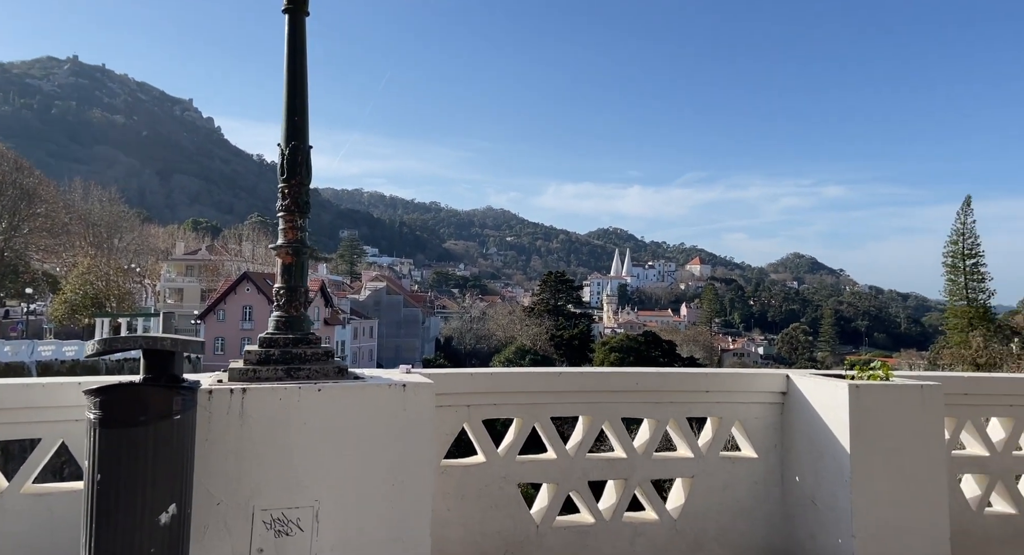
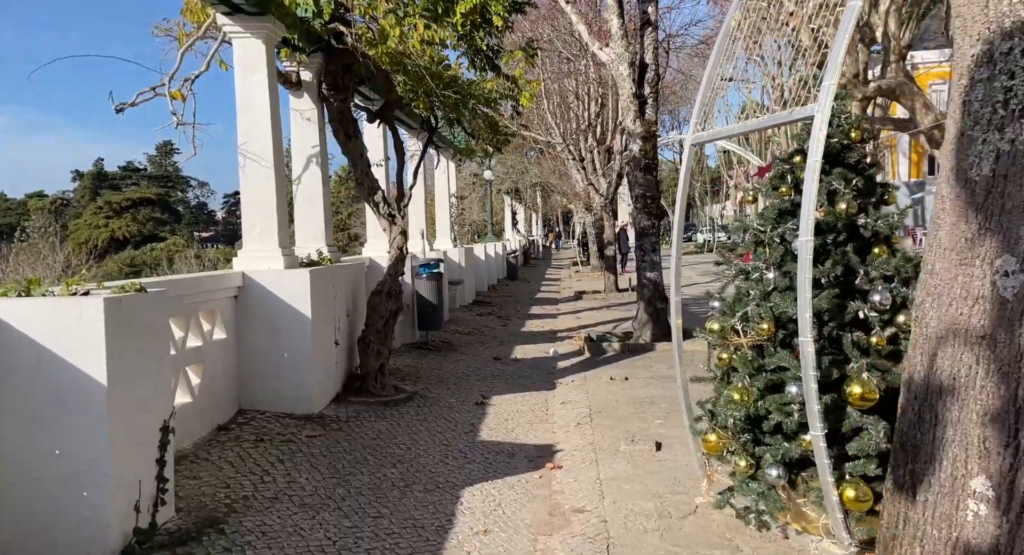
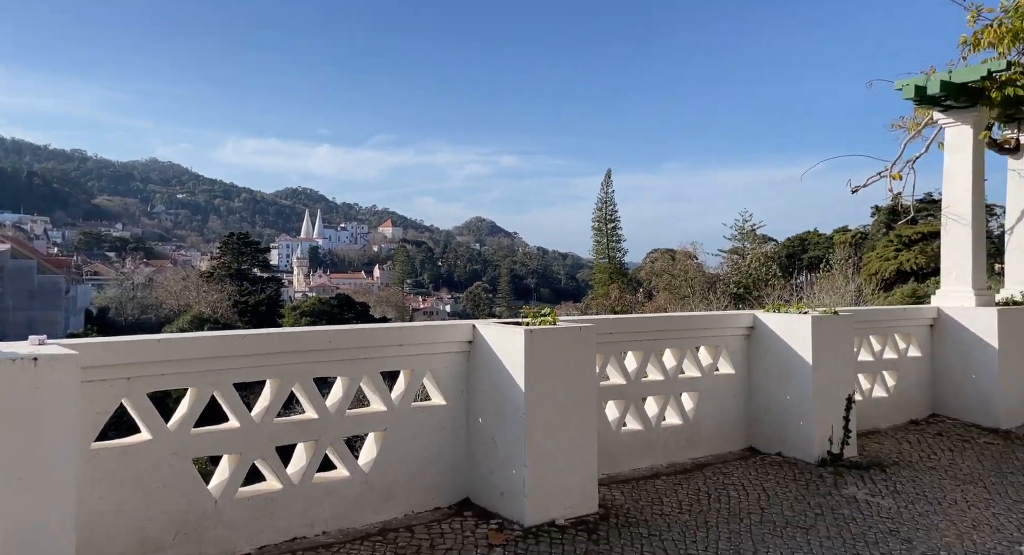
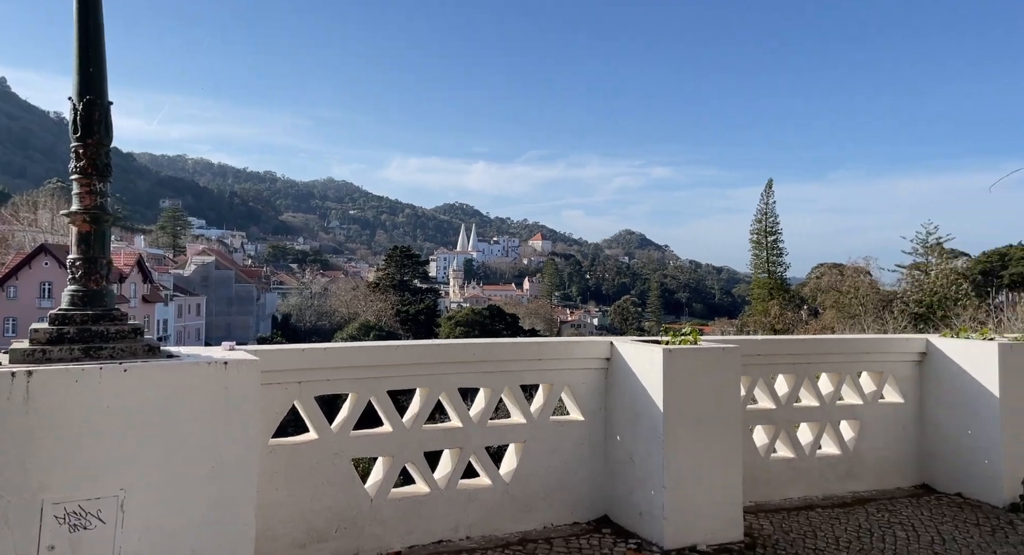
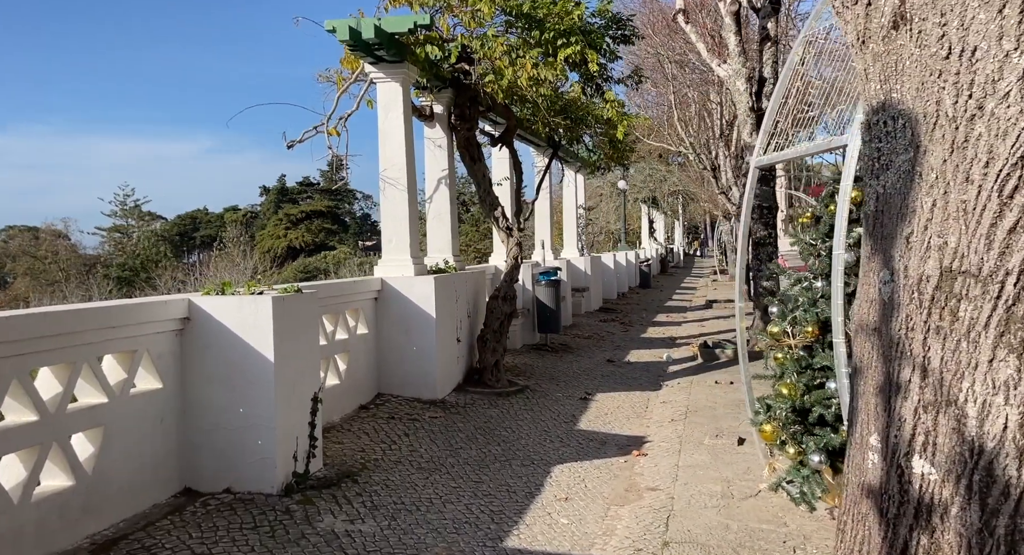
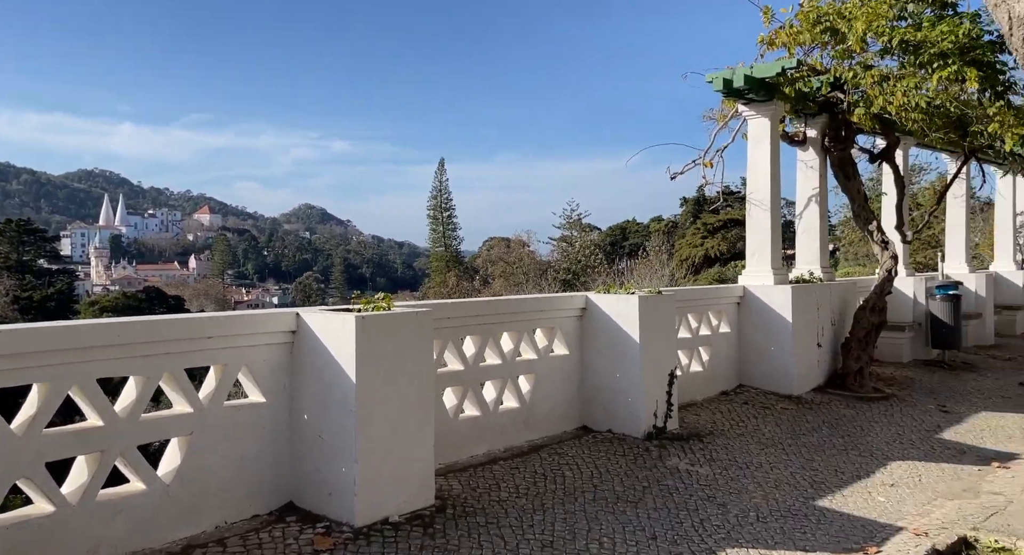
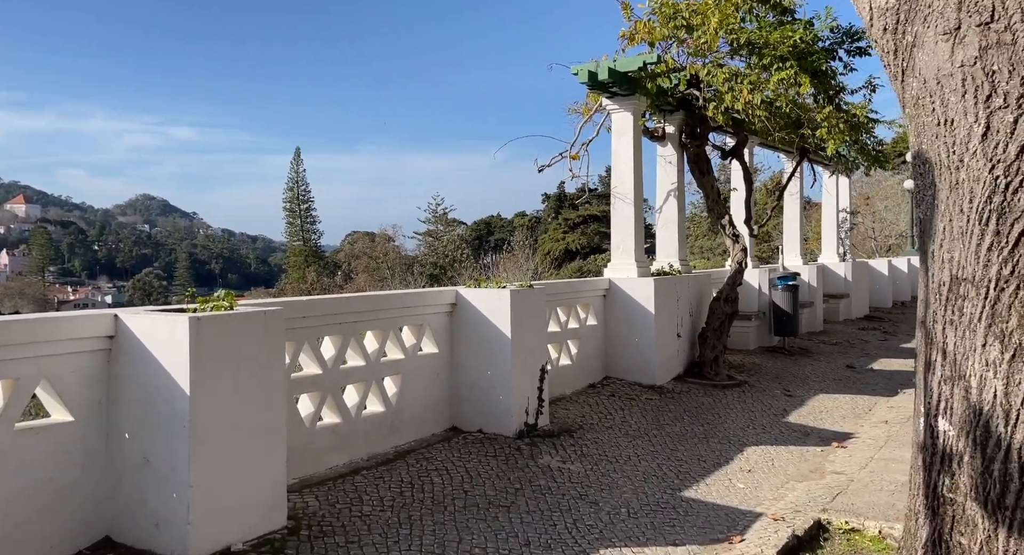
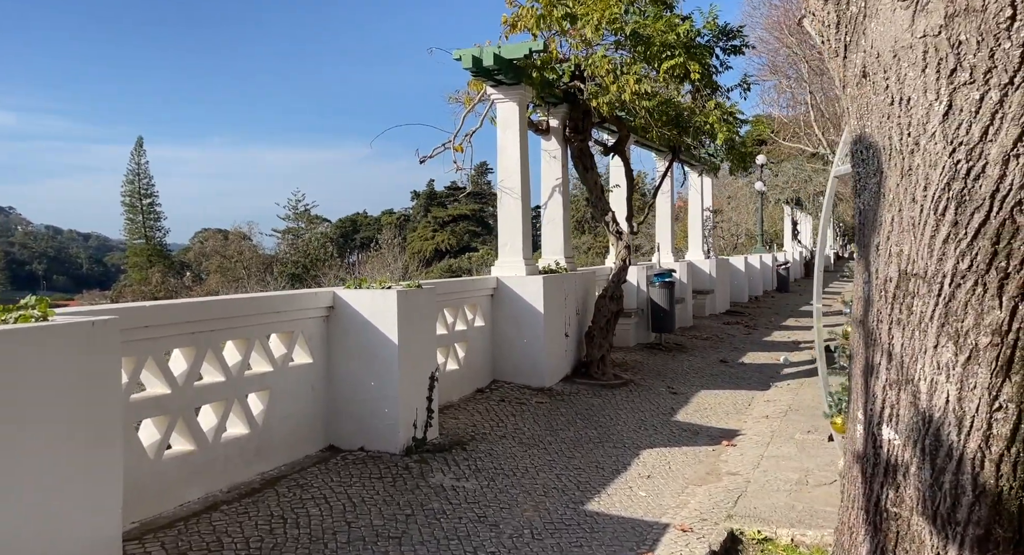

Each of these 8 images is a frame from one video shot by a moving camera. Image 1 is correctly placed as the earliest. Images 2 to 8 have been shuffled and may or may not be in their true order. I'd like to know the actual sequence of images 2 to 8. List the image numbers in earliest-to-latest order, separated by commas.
4, 3, 6, 7, 8, 5, 2
